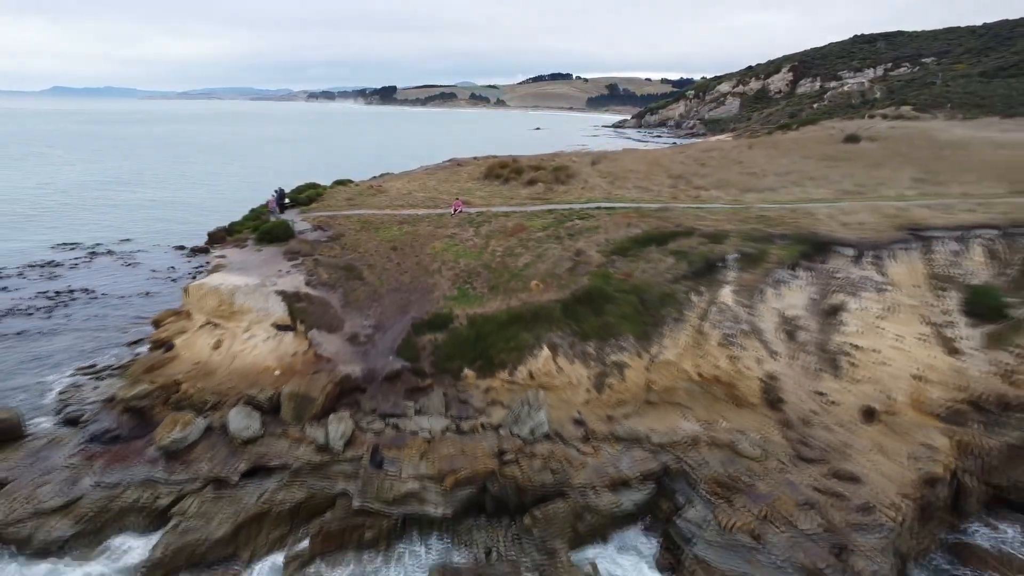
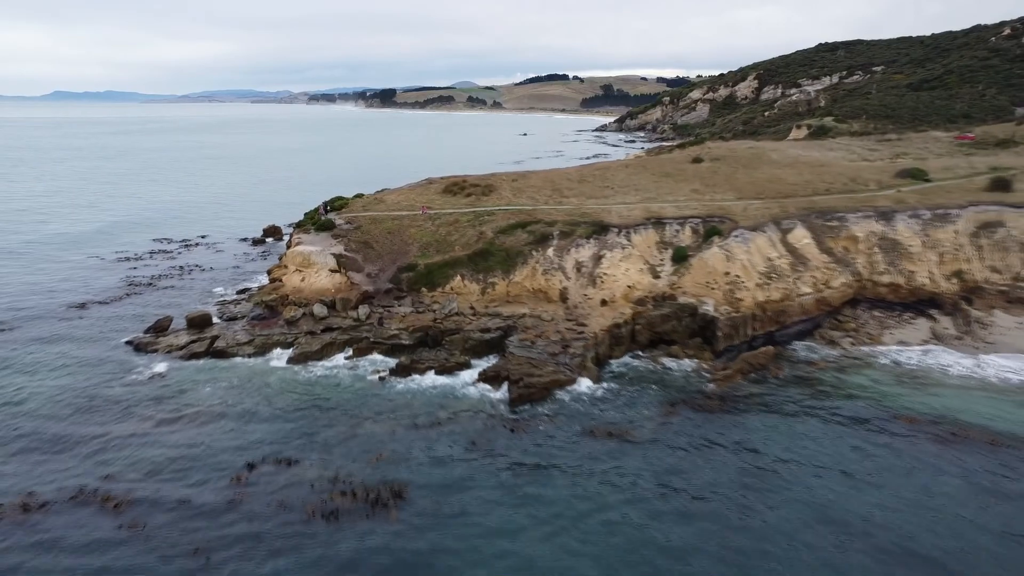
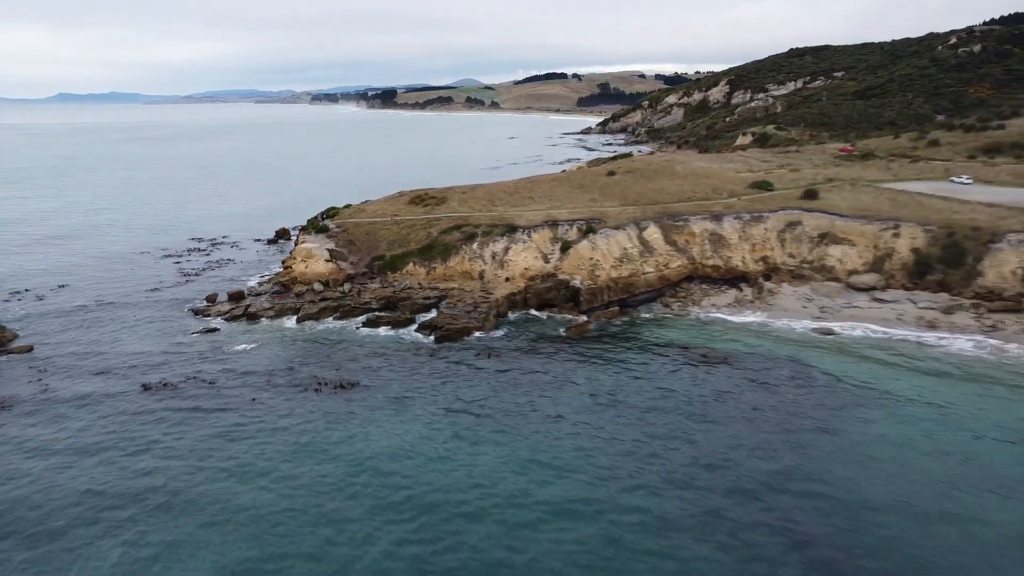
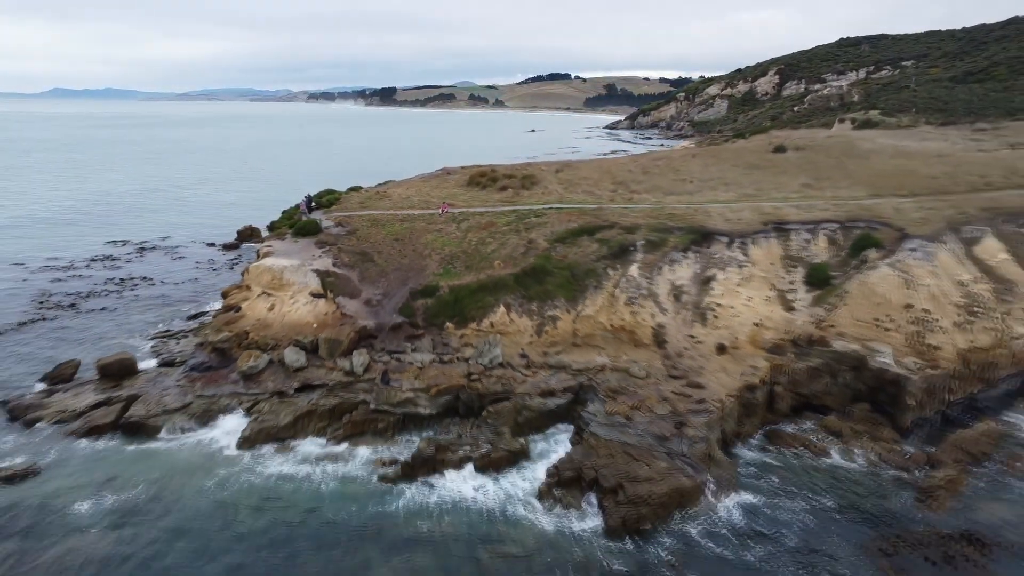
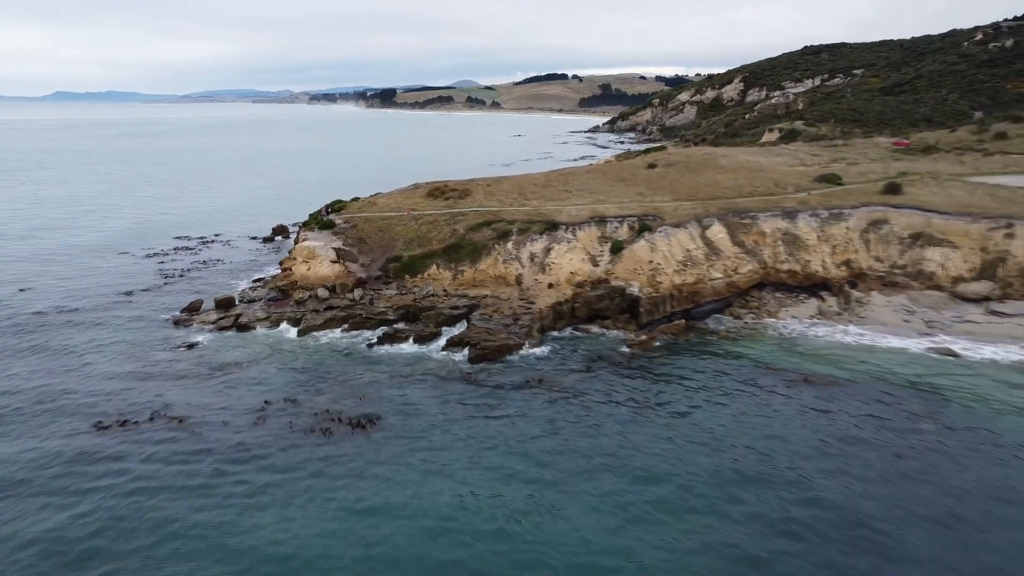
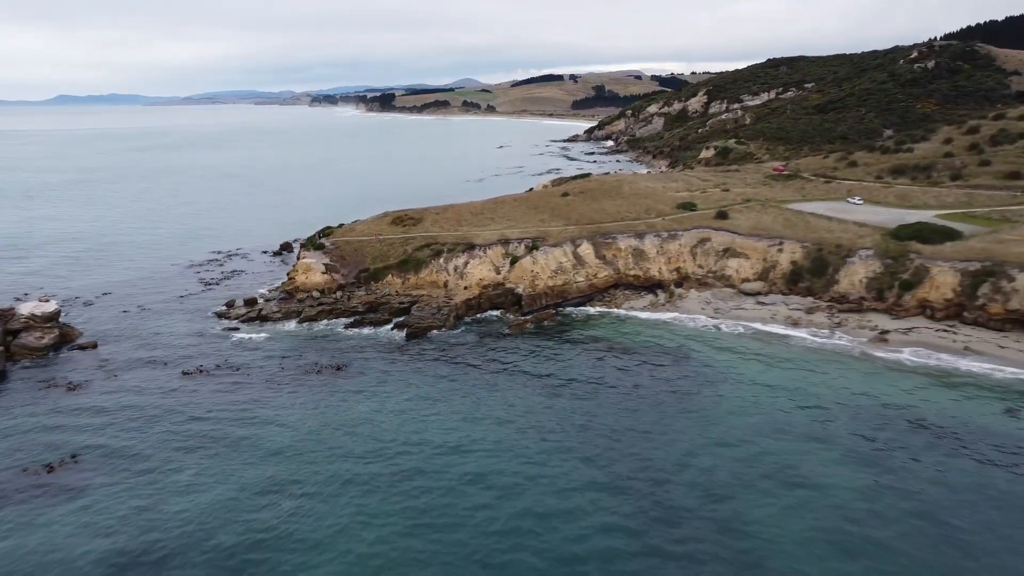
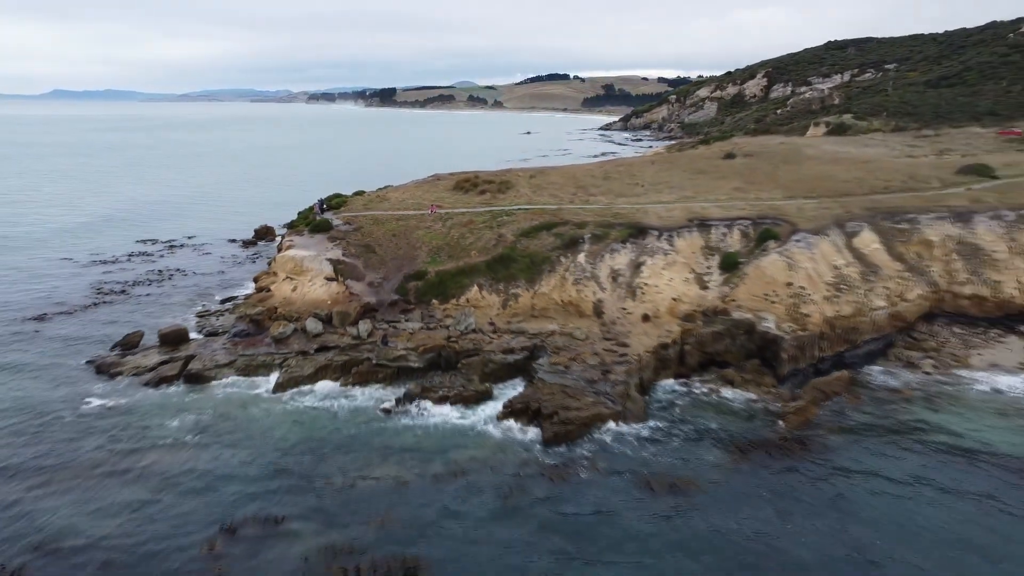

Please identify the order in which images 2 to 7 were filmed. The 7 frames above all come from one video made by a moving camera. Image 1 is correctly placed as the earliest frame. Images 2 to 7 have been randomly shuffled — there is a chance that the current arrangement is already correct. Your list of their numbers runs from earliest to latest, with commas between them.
4, 7, 2, 5, 3, 6
